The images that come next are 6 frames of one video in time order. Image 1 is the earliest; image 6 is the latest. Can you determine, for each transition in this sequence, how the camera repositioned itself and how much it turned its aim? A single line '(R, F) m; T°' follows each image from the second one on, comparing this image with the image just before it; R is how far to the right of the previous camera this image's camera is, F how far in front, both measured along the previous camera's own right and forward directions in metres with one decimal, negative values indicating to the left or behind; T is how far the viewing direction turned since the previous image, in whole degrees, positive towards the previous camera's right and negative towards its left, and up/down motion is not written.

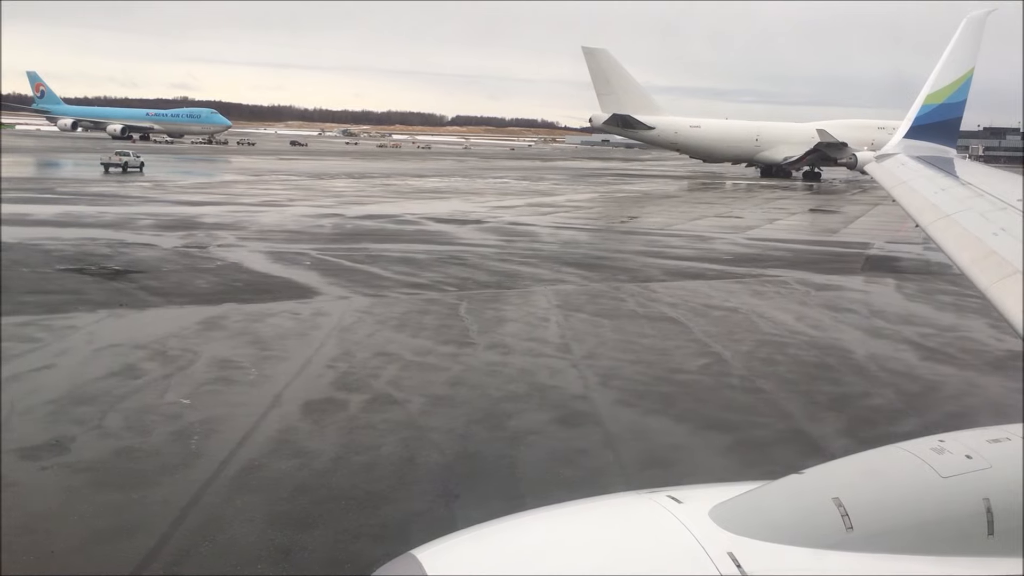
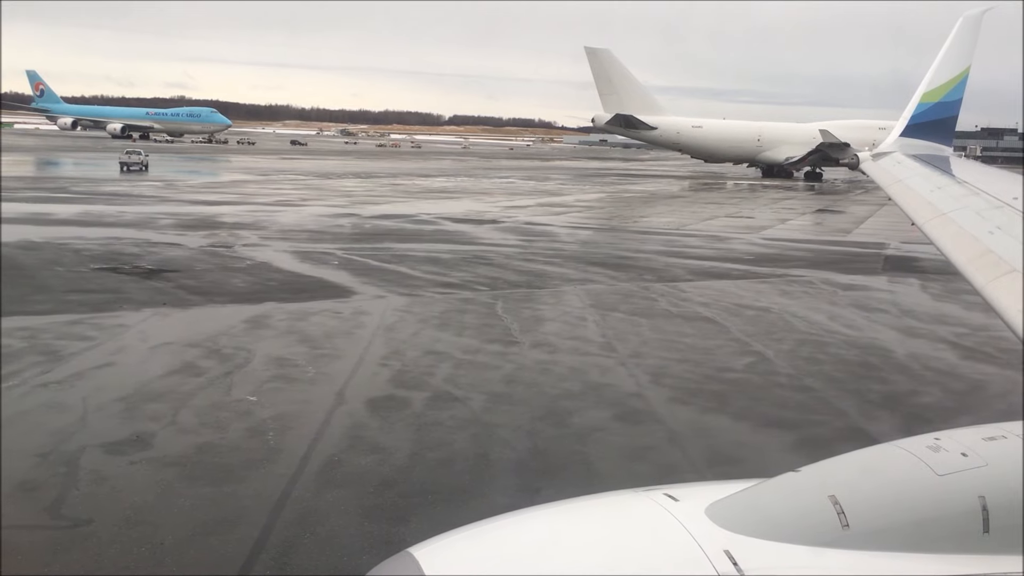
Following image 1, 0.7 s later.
(-0.5, -0.1) m; 0°
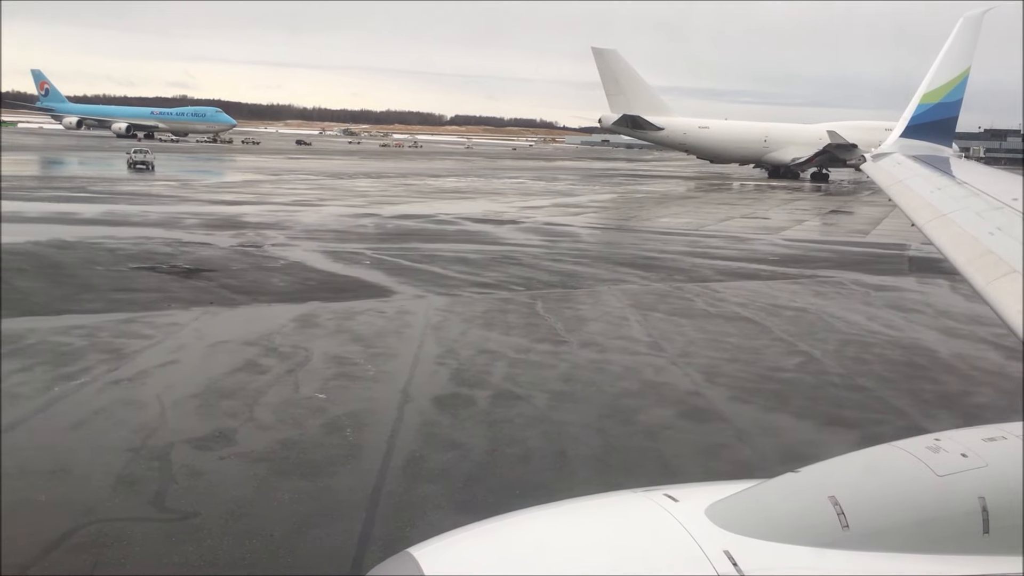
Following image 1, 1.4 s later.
(-0.5, -0.1) m; 0°
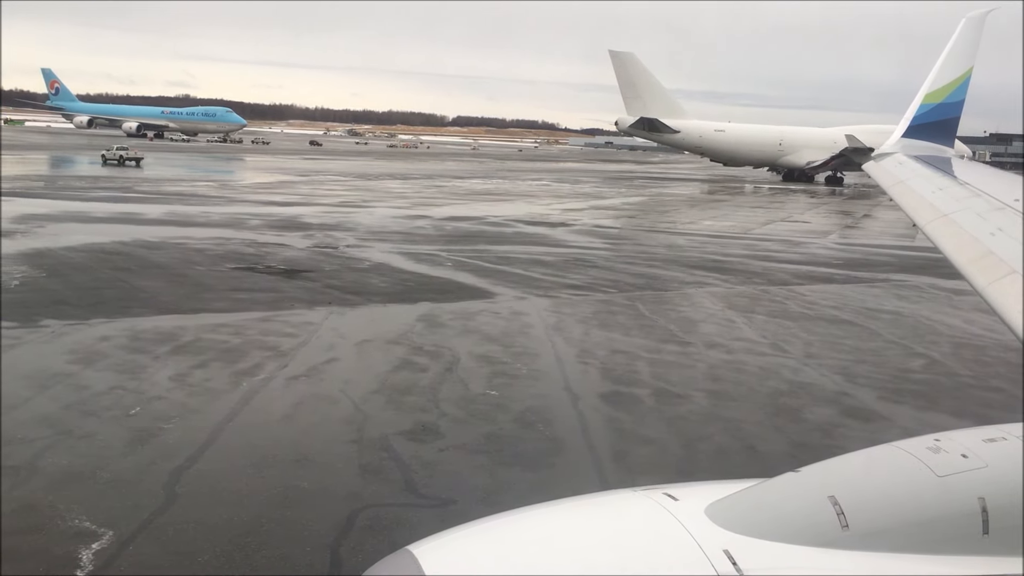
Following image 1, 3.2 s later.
(-1.3, -0.4) m; 0°
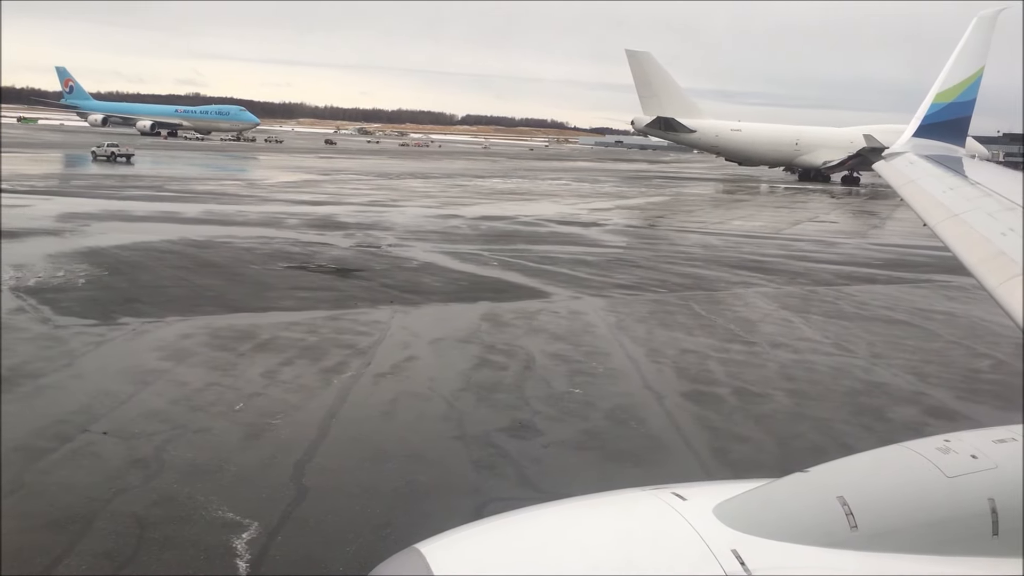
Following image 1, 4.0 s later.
(-0.6, -0.2) m; -1°
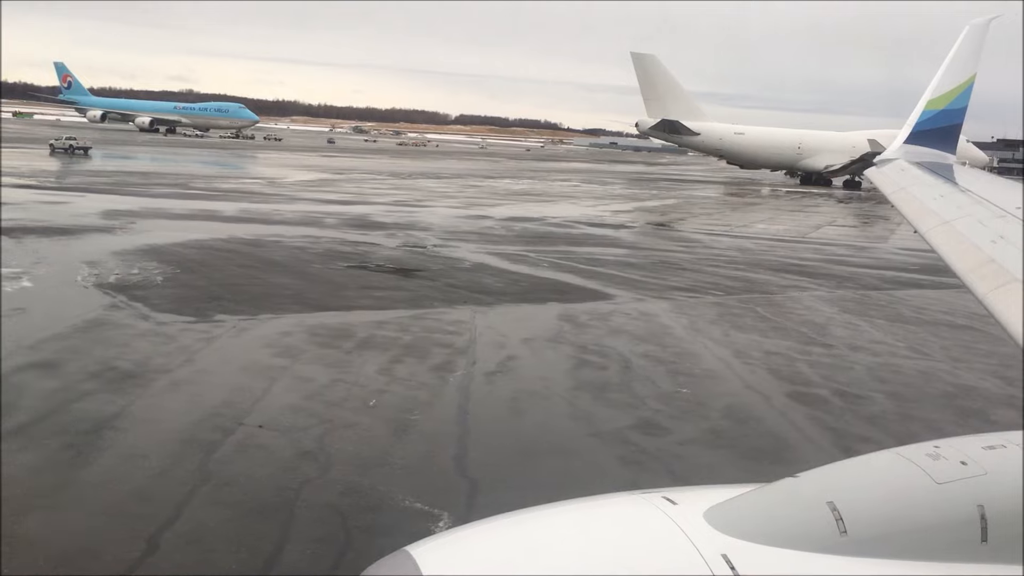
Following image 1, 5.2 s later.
(-1.0, -0.2) m; 0°
